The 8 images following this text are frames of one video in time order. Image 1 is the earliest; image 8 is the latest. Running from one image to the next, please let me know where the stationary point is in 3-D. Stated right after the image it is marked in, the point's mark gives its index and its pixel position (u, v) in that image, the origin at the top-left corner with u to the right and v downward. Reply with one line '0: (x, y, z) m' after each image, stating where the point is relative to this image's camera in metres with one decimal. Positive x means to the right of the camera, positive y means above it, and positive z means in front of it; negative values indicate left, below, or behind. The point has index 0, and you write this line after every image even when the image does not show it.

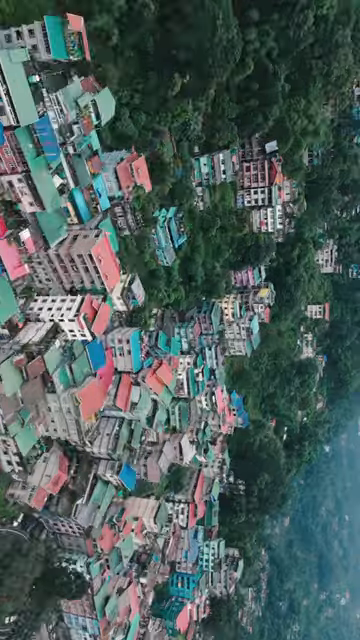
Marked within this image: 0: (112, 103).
0: (-3.1, +9.7, +19.8) m
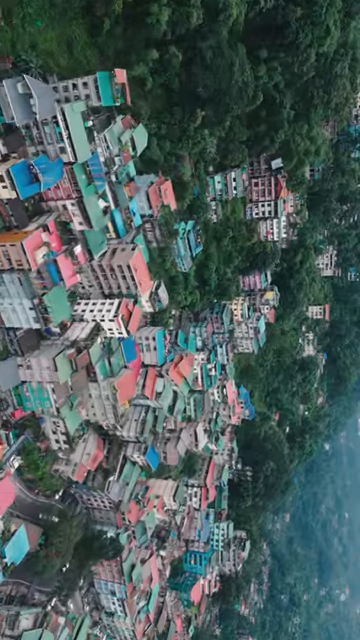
0: (-1.9, +9.6, +23.5) m
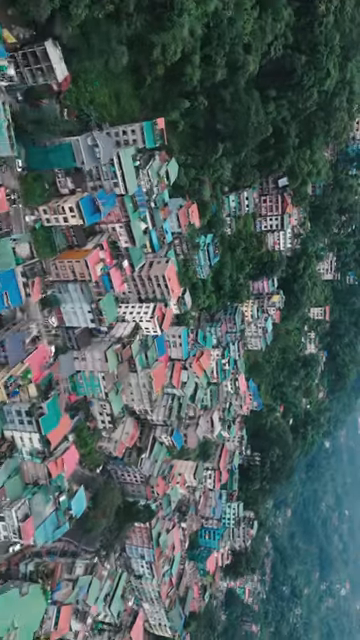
0: (-0.2, +9.6, +28.6) m
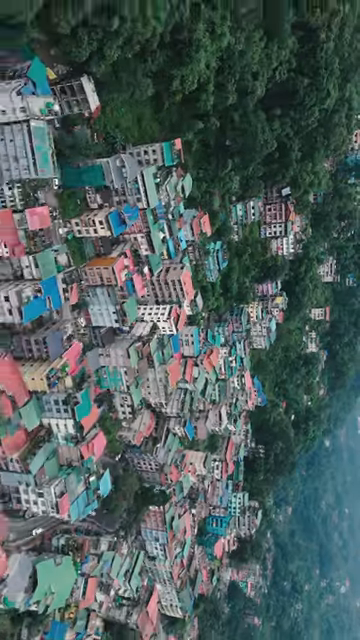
0: (+0.8, +9.6, +31.6) m
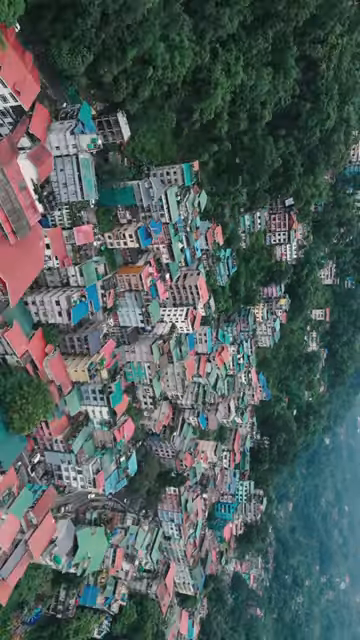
0: (+2.1, +9.5, +35.5) m
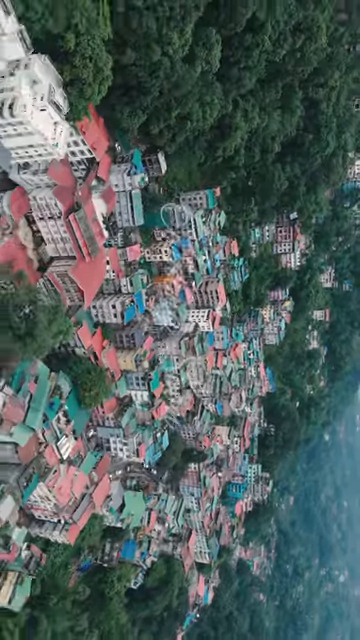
0: (+4.3, +9.5, +42.2) m
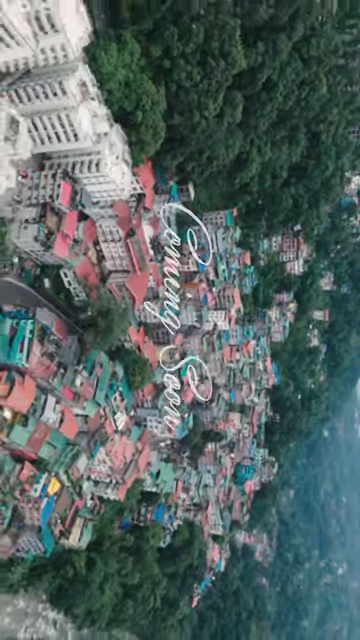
0: (+6.7, +9.5, +49.7) m
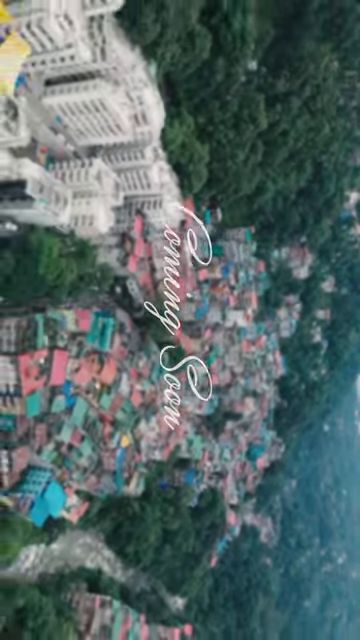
0: (+10.2, +9.7, +59.8) m
